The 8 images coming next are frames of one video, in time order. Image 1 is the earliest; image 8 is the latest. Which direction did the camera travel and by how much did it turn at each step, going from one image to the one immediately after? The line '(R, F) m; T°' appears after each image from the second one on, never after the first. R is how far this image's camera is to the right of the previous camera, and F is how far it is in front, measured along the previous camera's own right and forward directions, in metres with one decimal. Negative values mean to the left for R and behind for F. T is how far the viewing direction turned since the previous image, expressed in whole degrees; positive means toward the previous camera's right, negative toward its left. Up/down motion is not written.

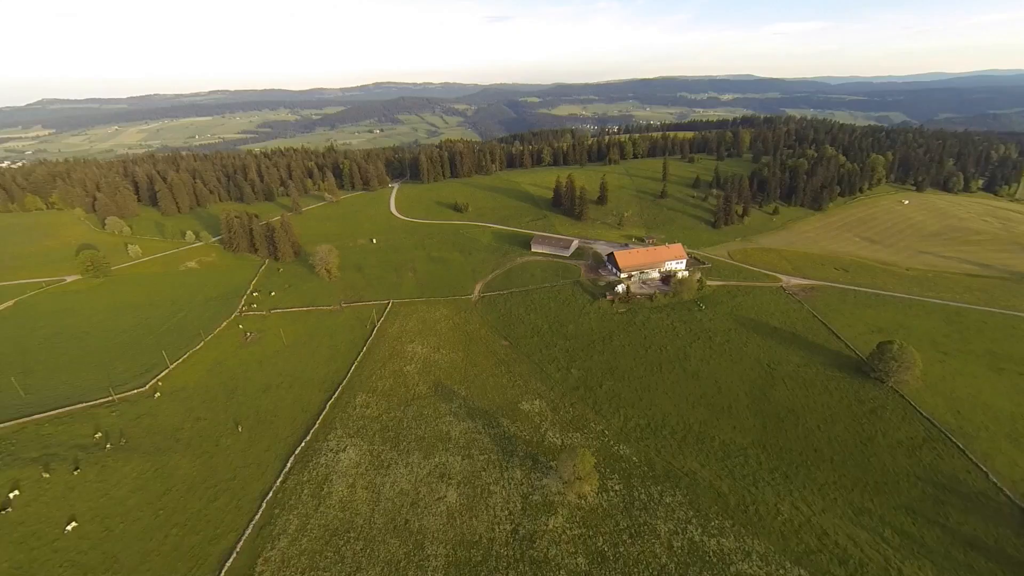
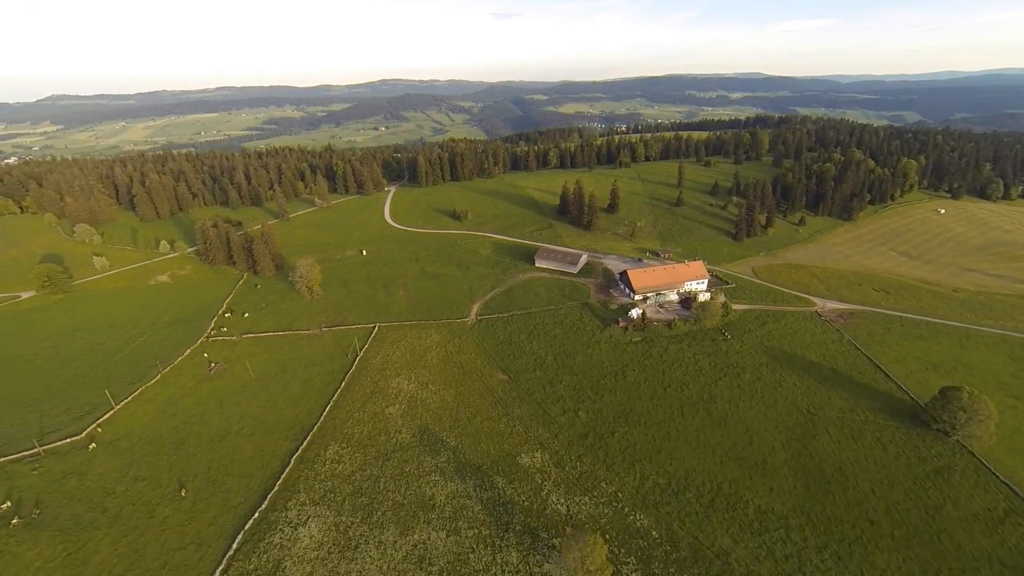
(+0.8, +9.4) m; -1°
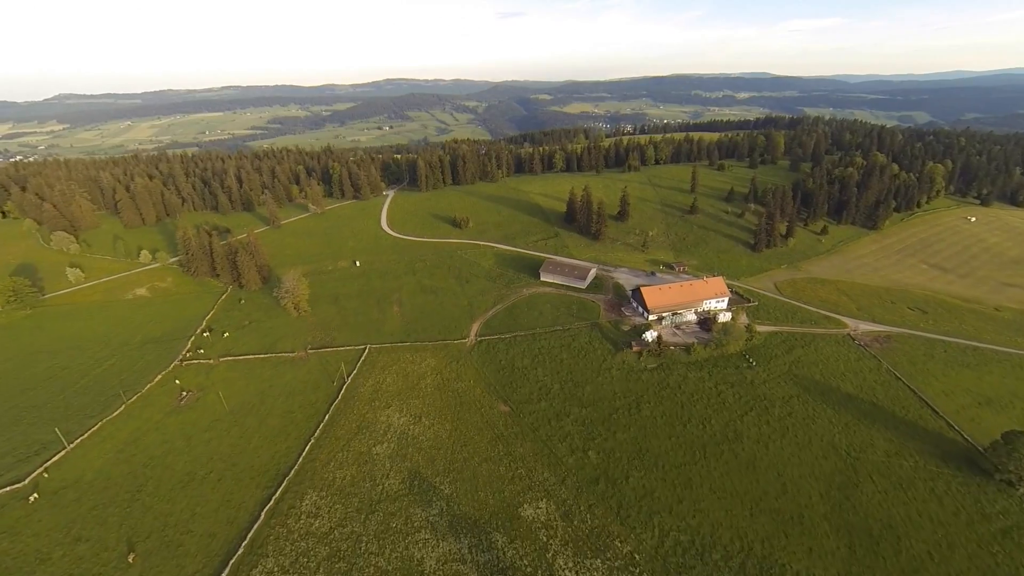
(+0.2, +6.6) m; -1°
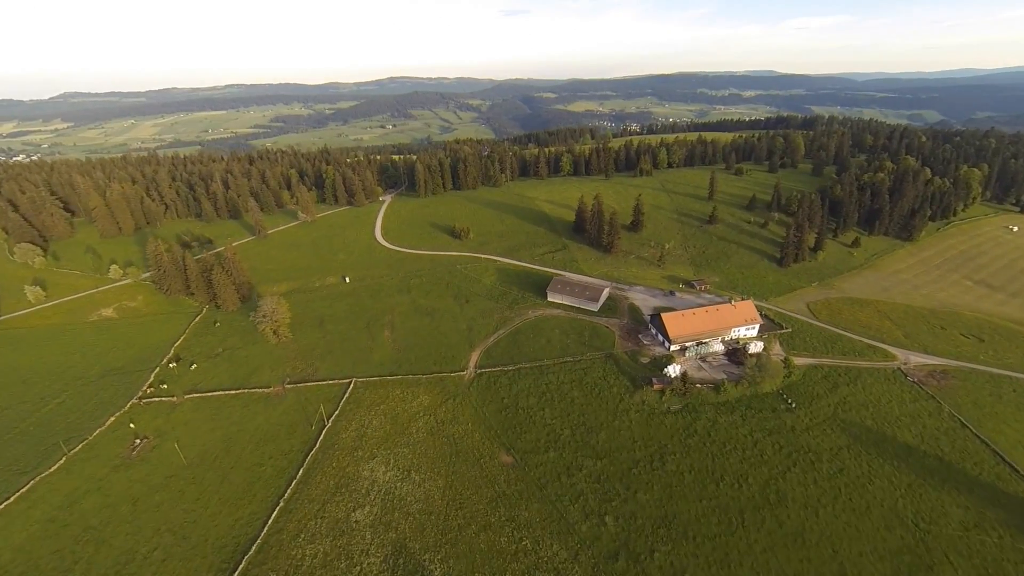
(-0.1, +8.3) m; 0°
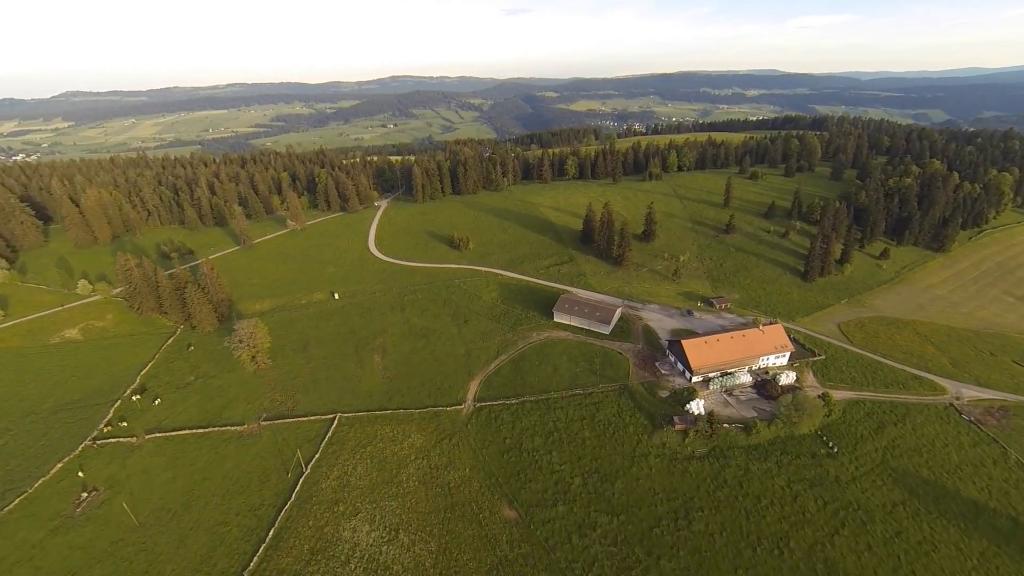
(-0.2, +6.9) m; 0°
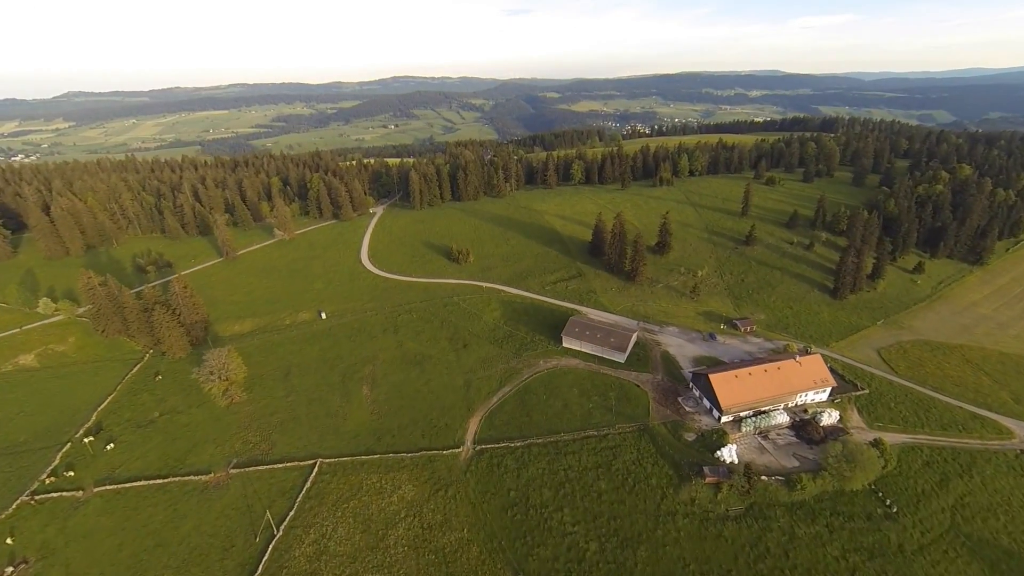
(-0.4, +7.0) m; 0°
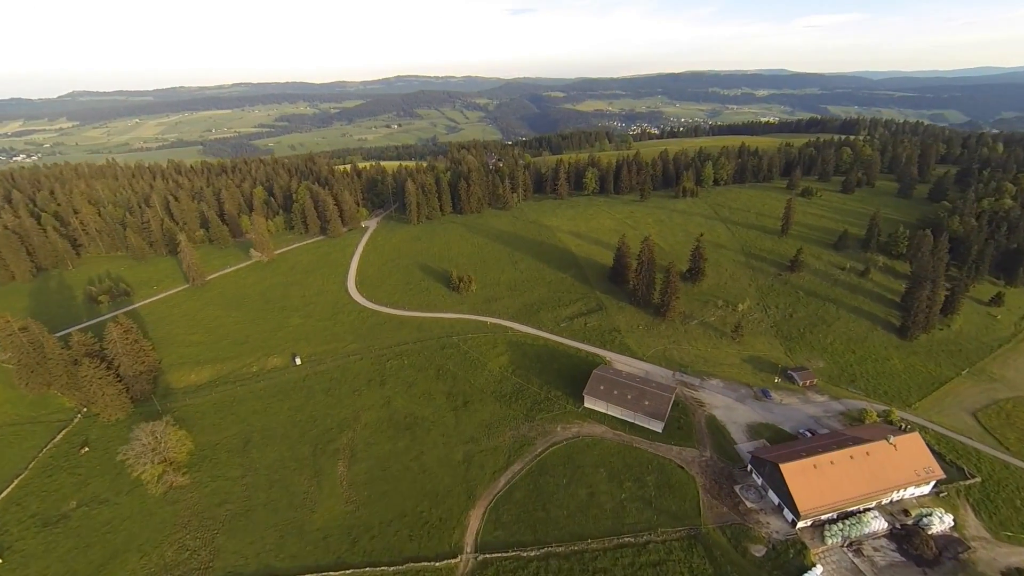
(-0.9, +11.9) m; 0°
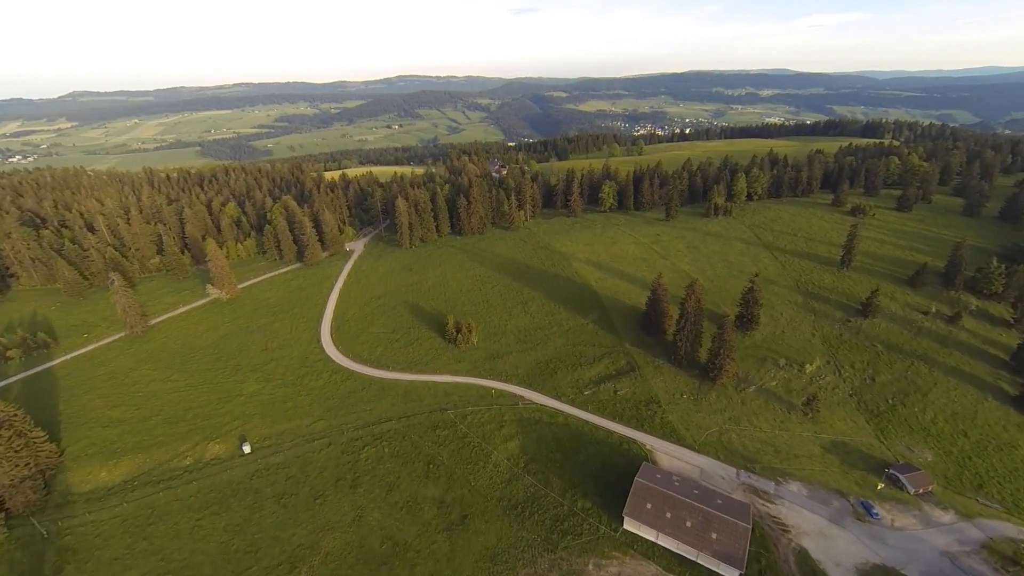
(-1.1, +14.4) m; 0°
